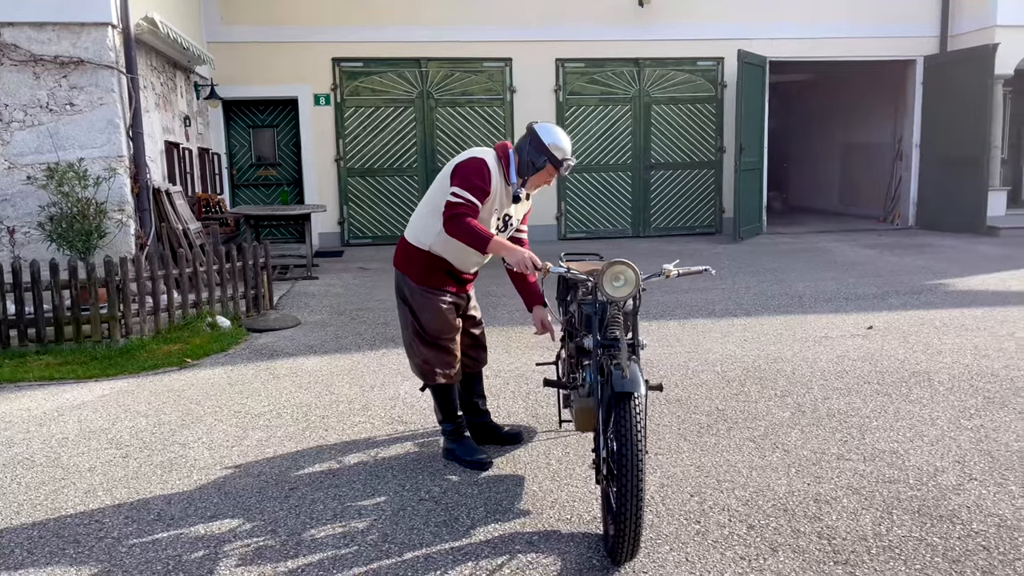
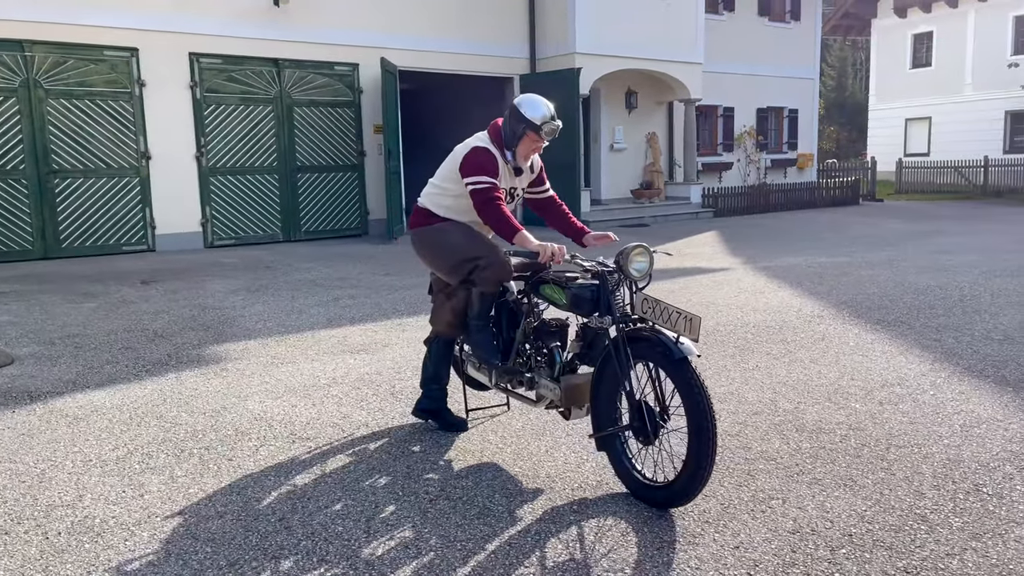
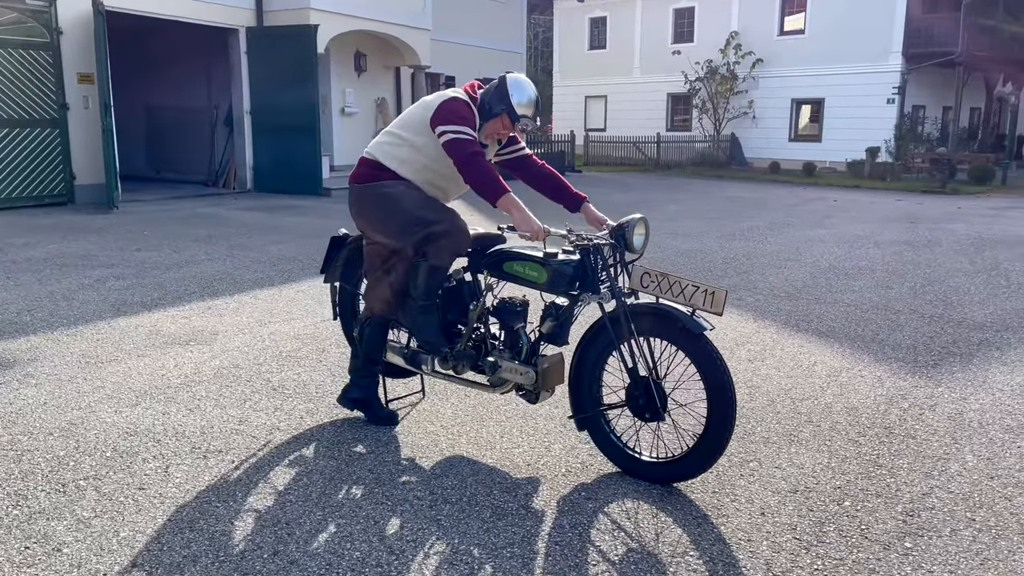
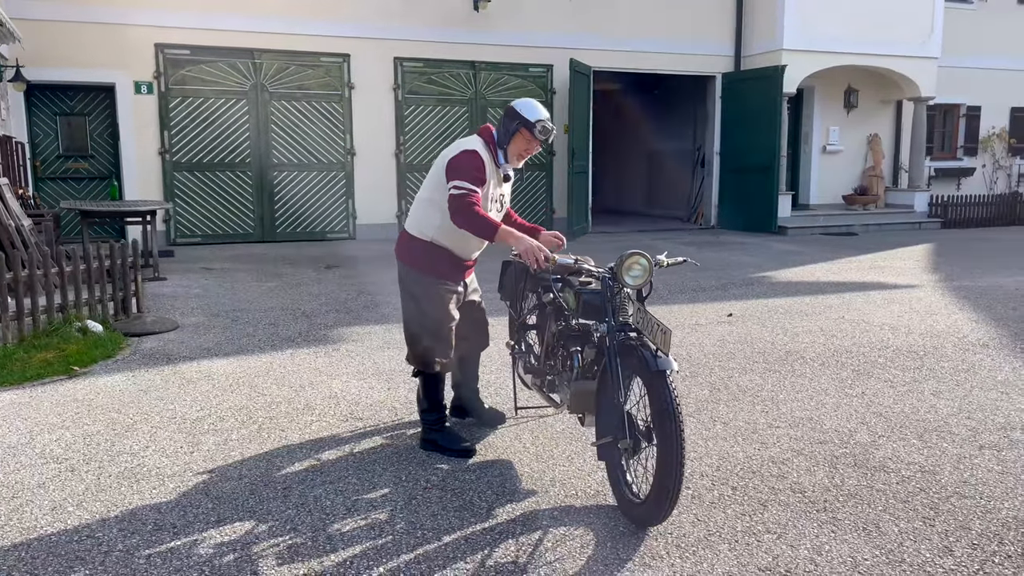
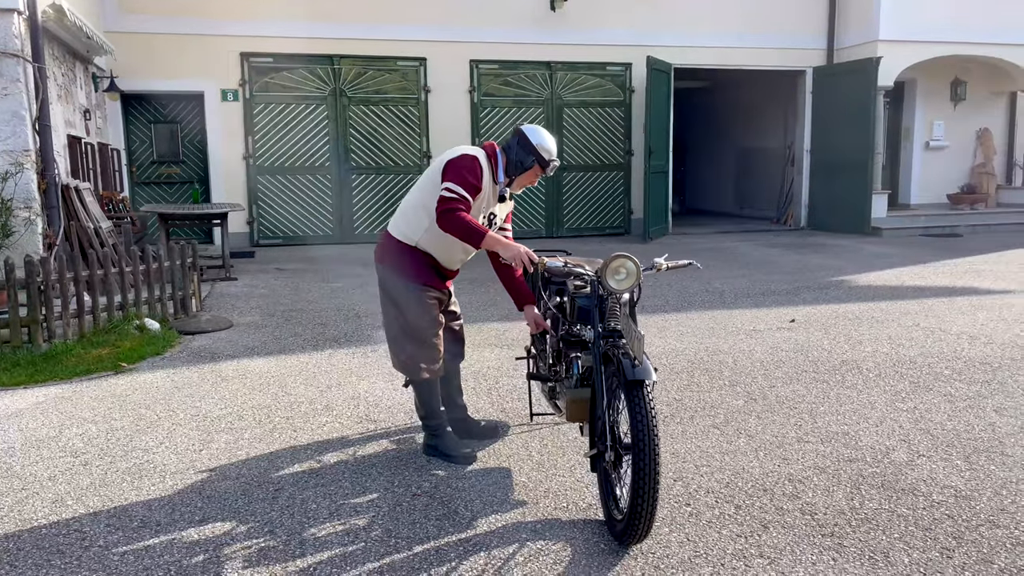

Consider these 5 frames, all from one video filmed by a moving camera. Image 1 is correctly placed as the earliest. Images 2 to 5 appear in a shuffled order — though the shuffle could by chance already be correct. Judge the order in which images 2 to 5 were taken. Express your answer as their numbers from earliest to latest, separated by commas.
5, 4, 2, 3
